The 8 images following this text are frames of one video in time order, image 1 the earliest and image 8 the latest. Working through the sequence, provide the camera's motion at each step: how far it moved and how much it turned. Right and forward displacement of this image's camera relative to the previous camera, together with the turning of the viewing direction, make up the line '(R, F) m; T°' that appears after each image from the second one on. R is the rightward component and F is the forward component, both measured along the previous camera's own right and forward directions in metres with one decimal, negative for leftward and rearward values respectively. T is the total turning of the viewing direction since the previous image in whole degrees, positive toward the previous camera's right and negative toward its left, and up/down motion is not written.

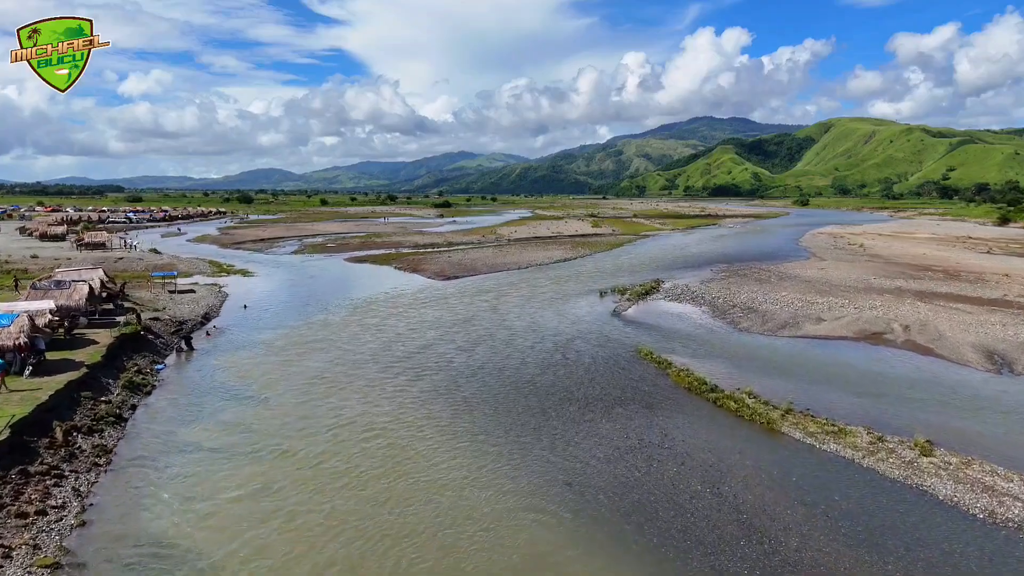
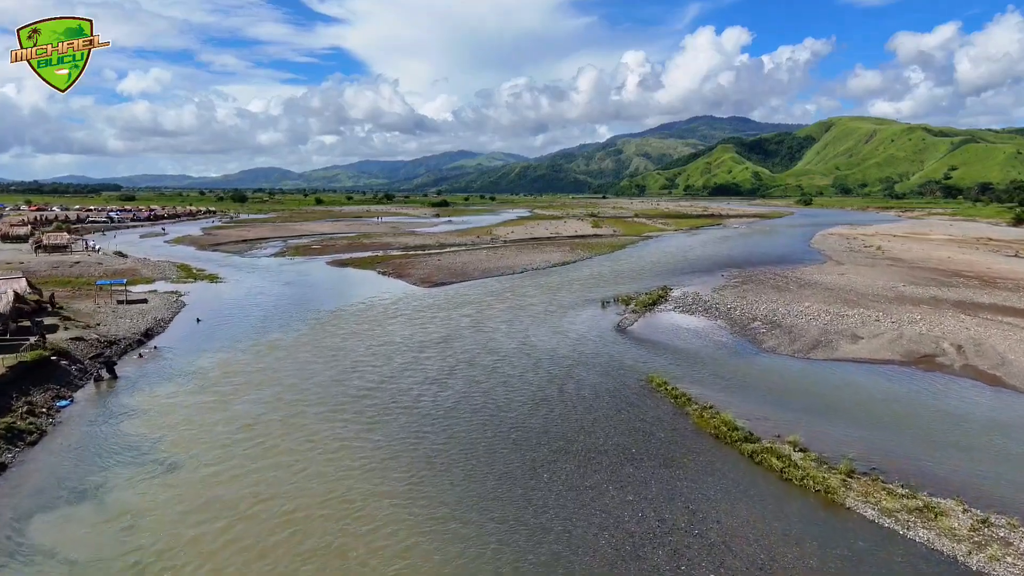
(+0.5, +4.8) m; 0°
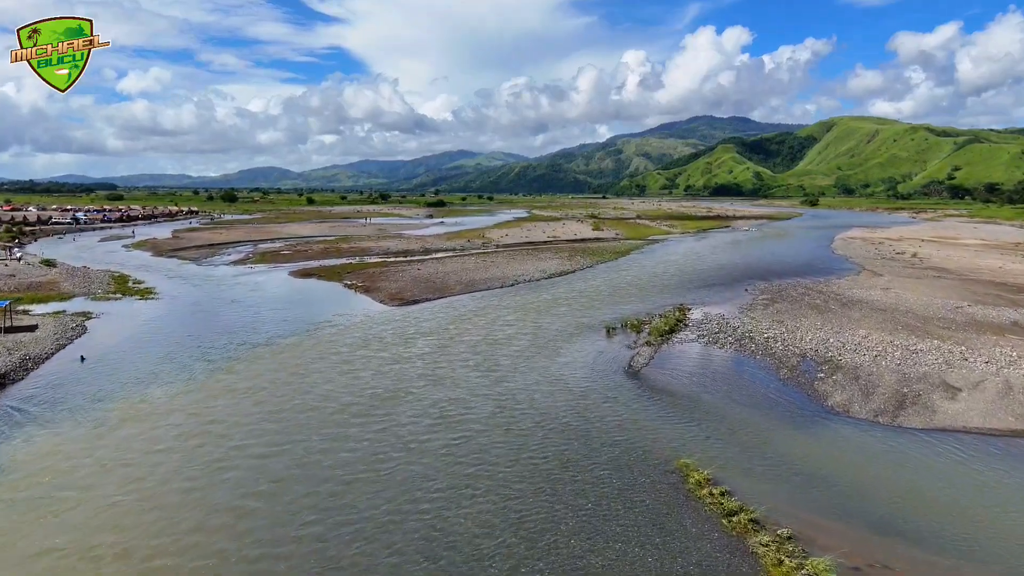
(+0.8, +8.0) m; 0°
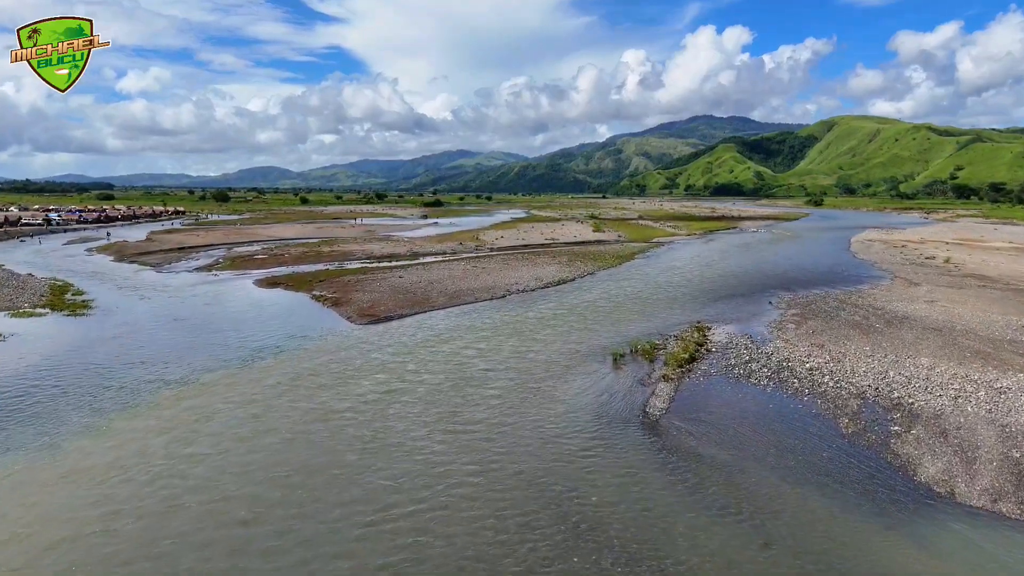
(+0.6, +5.9) m; 0°
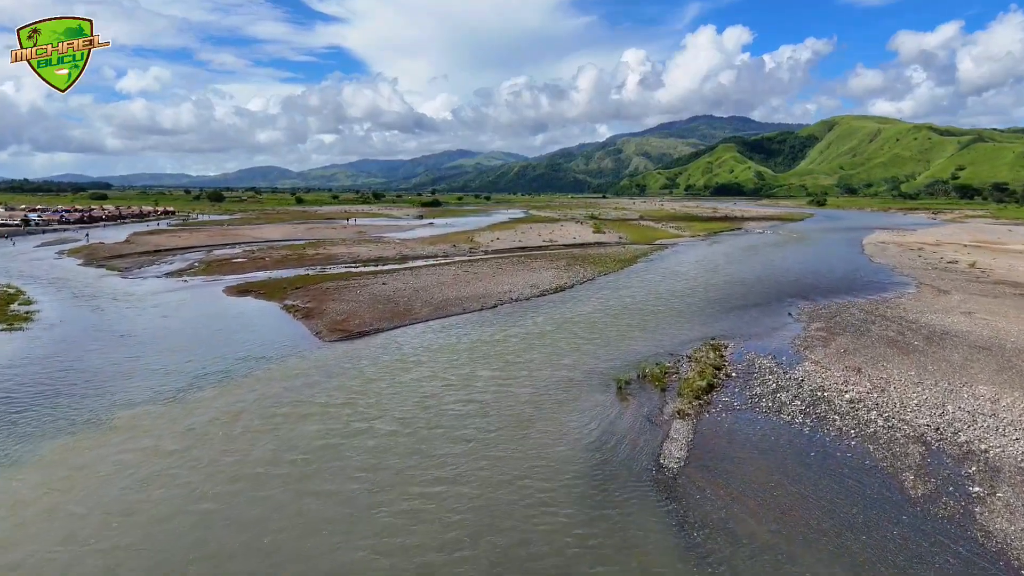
(+0.5, +4.0) m; 0°
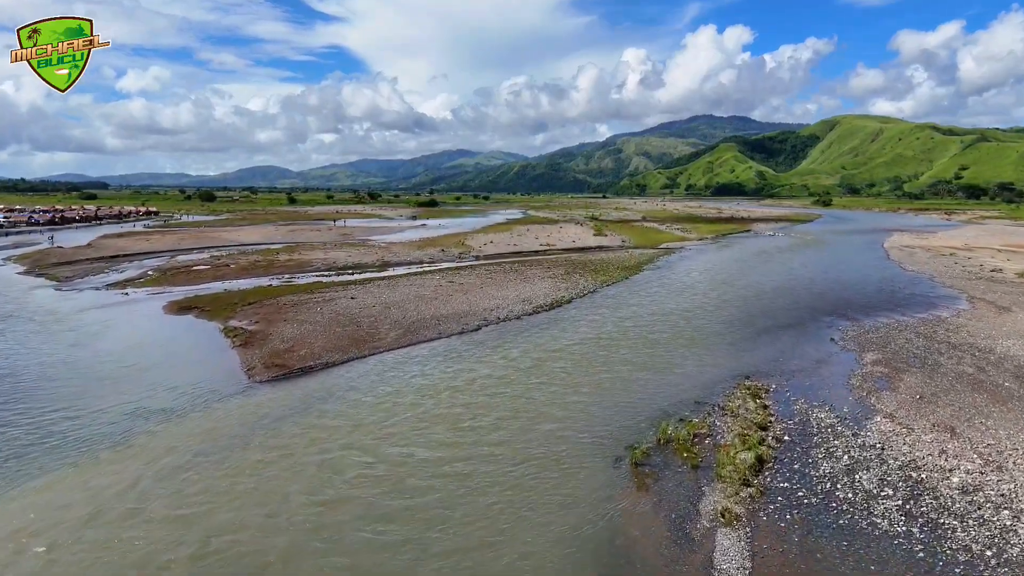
(+0.7, +6.4) m; 0°
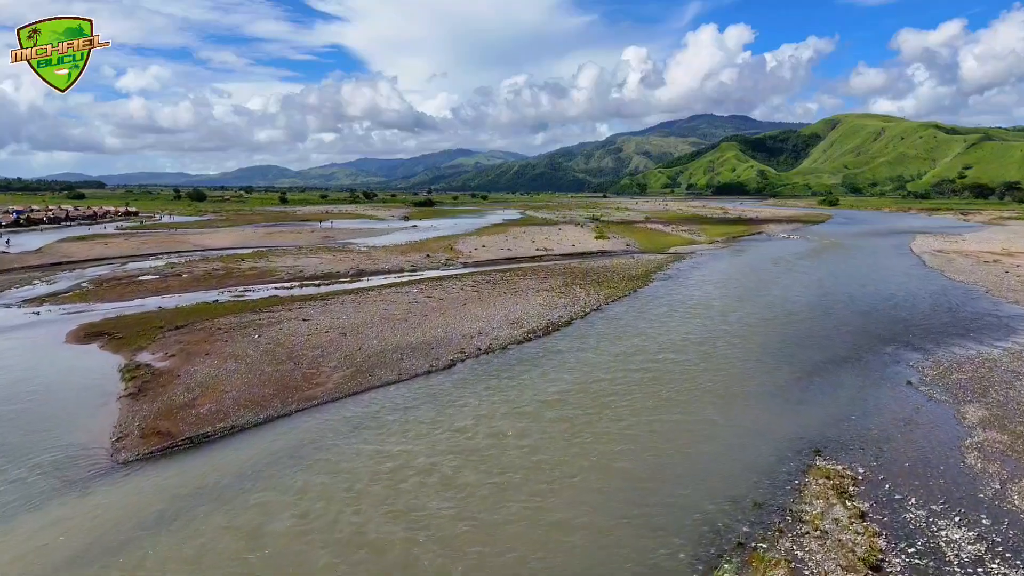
(+0.7, +7.1) m; 0°
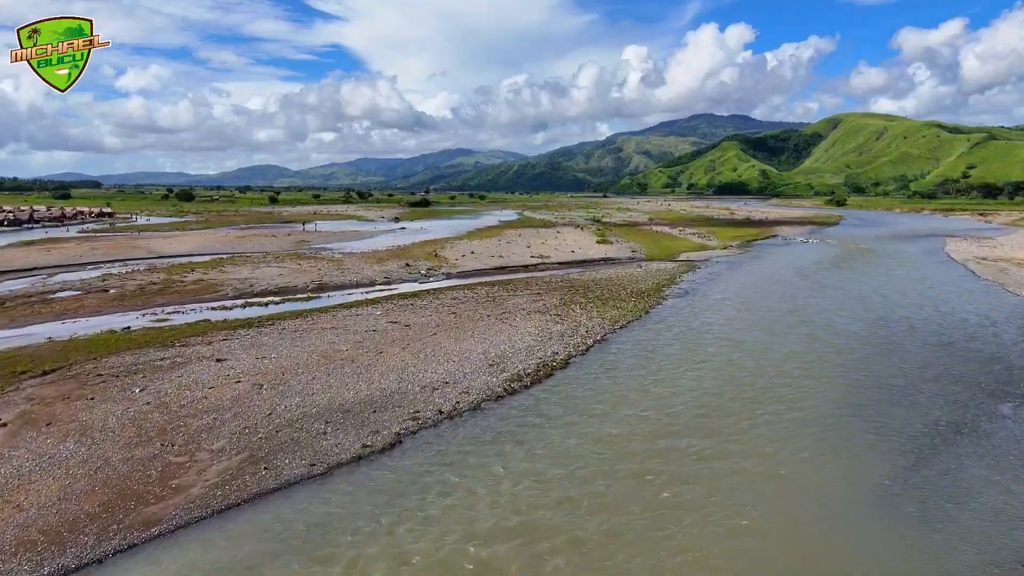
(+0.8, +7.8) m; 0°
